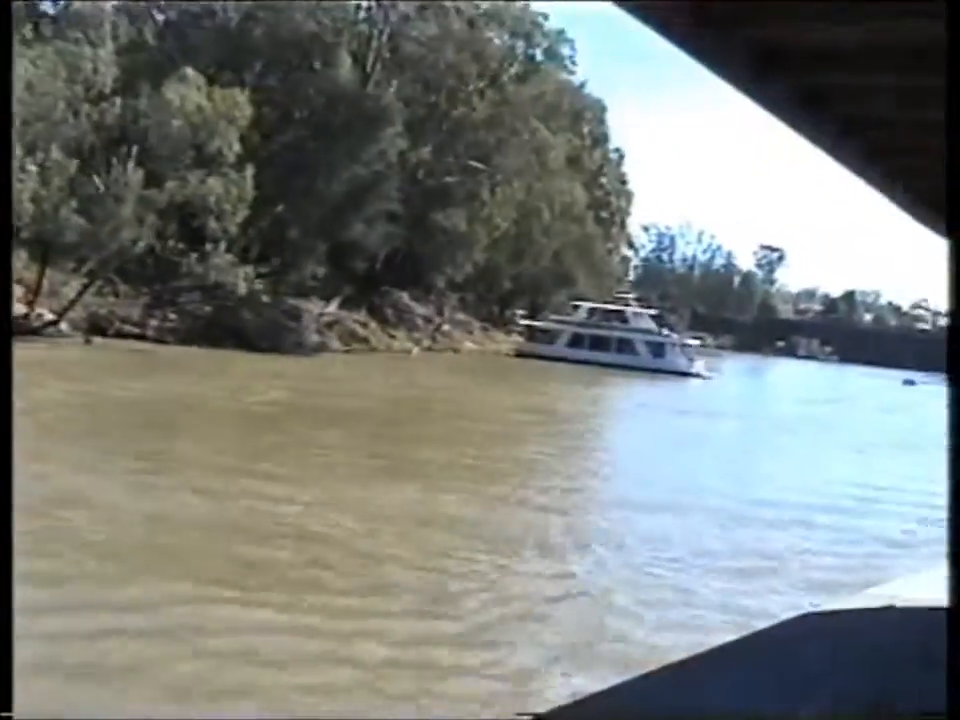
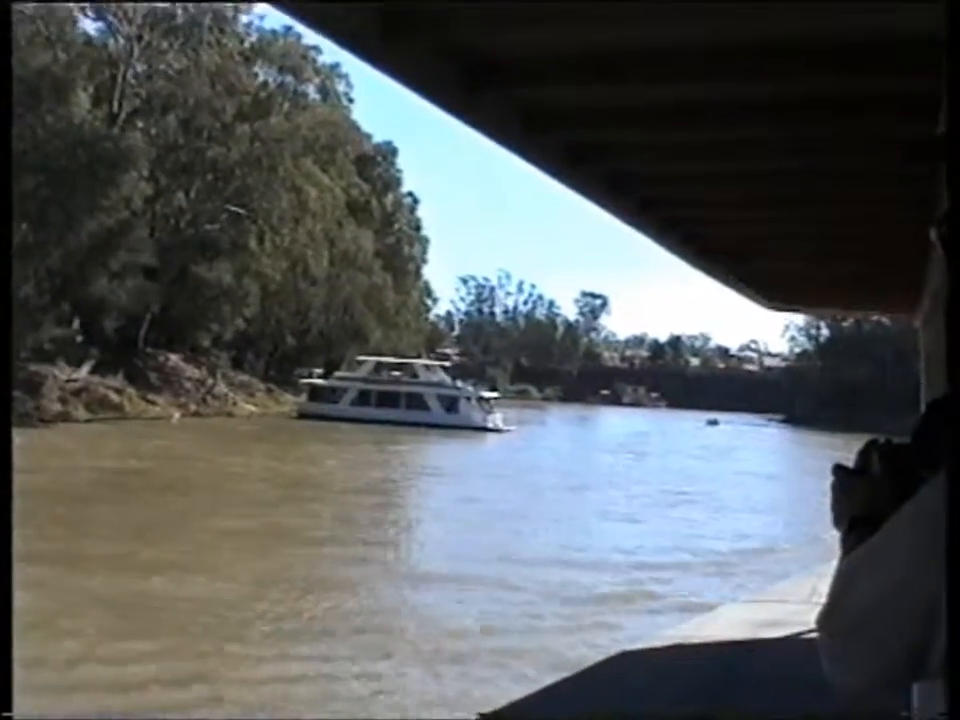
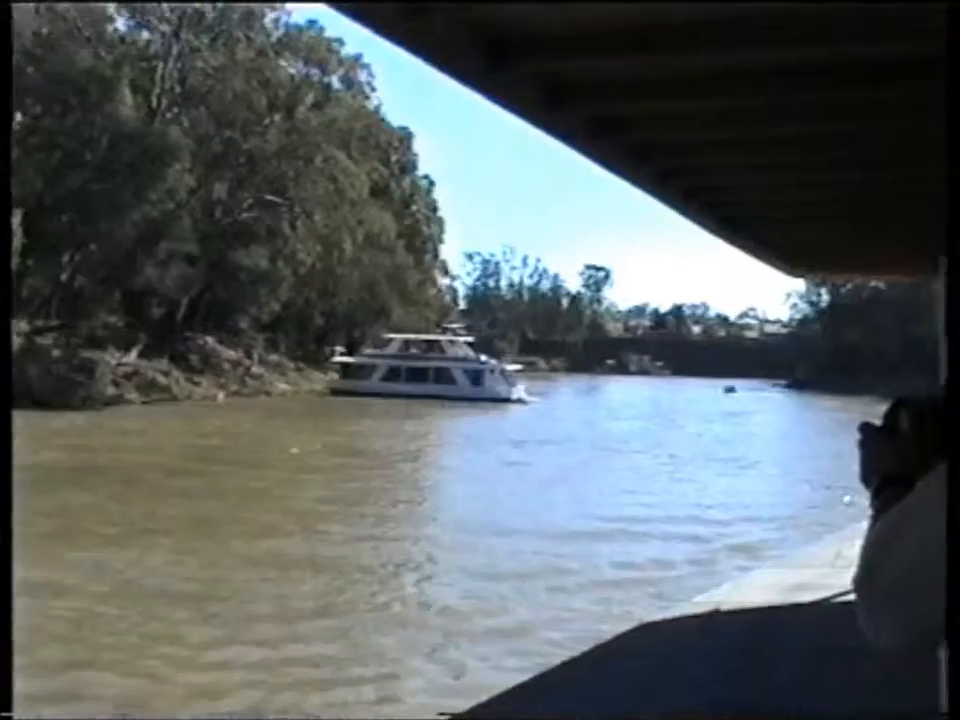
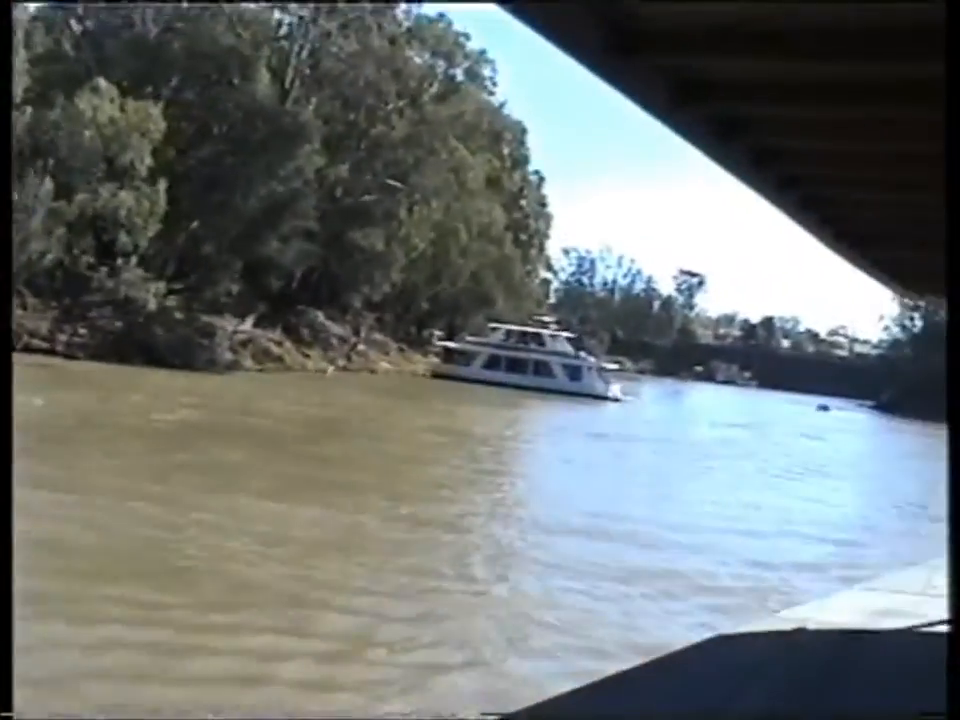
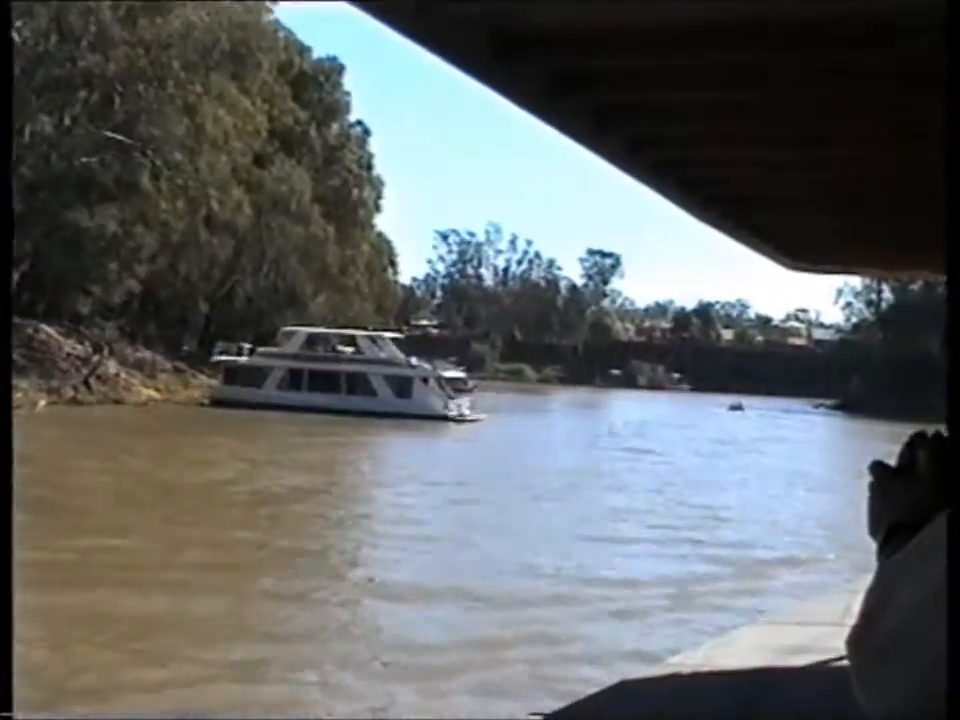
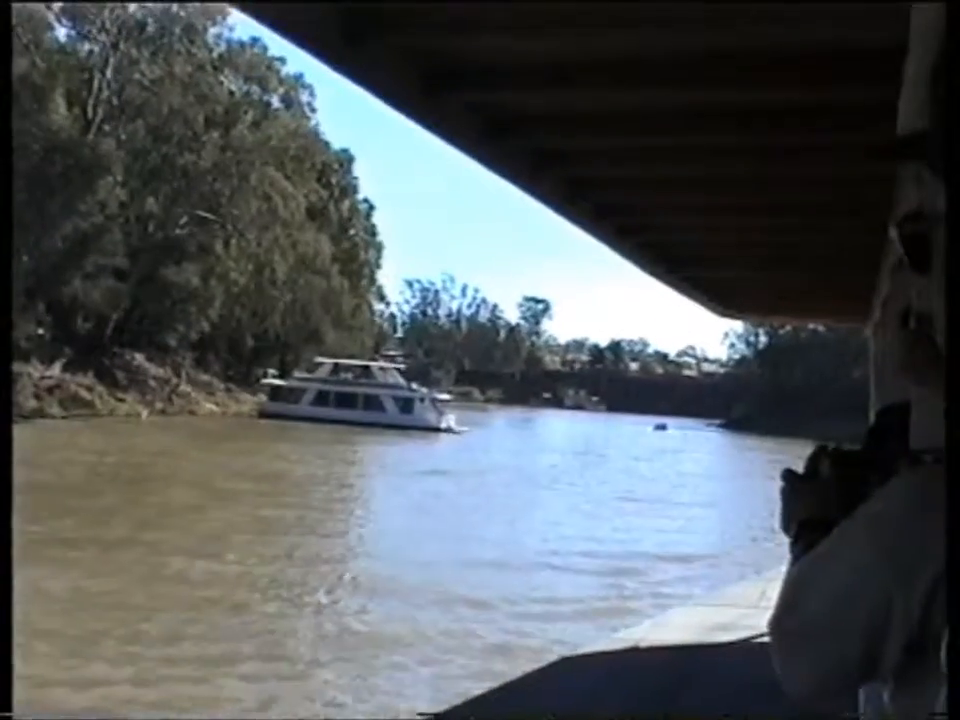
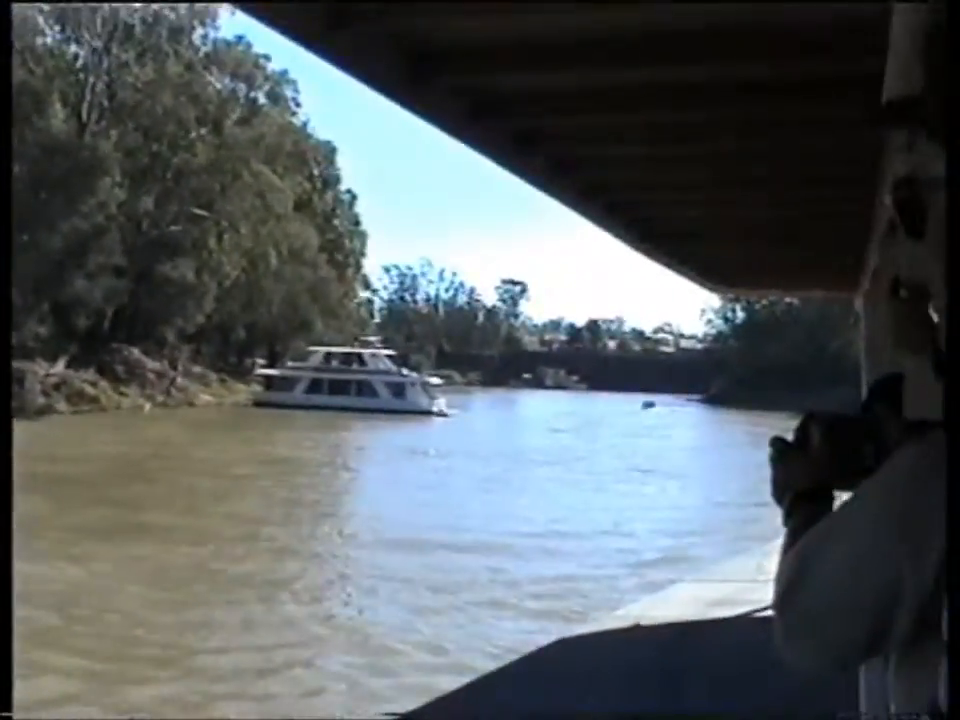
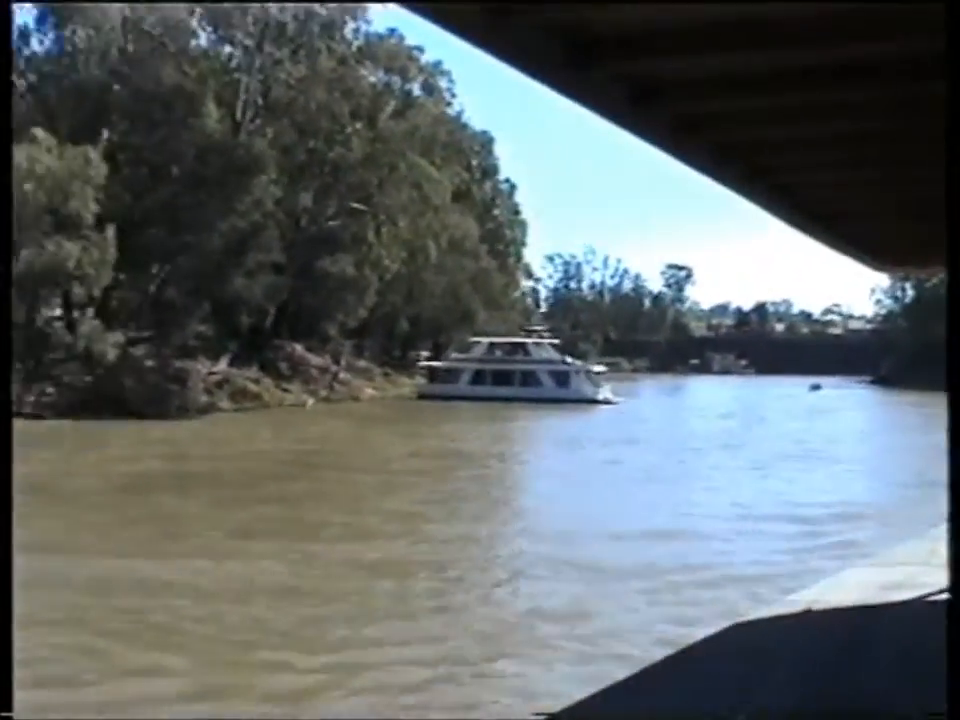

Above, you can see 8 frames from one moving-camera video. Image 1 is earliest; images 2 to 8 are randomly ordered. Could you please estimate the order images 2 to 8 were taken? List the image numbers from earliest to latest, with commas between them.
4, 7, 8, 3, 6, 2, 5
